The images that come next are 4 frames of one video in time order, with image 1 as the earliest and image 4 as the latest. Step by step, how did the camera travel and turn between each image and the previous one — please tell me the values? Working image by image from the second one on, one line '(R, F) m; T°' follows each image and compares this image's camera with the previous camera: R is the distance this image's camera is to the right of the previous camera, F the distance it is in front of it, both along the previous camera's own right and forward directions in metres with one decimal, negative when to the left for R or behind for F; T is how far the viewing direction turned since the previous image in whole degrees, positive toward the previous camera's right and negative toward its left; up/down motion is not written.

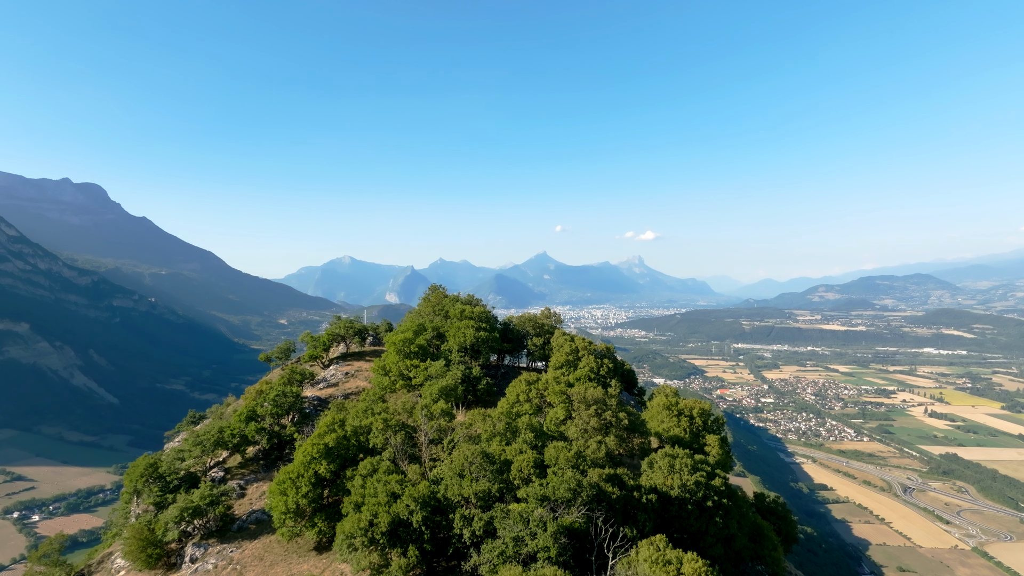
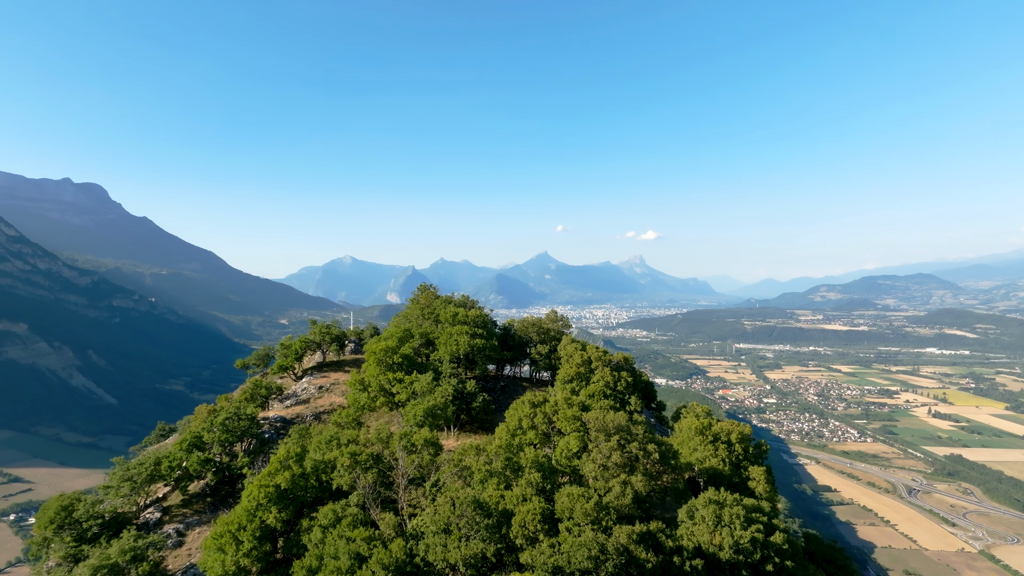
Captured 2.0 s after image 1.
(0.0, +2.4) m; 0°
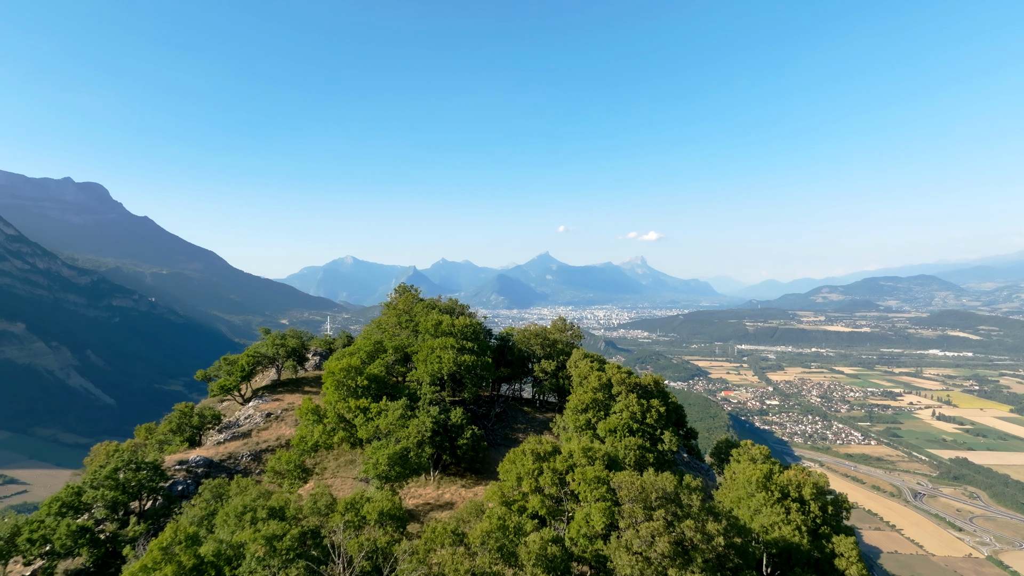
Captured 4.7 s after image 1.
(+0.1, +3.0) m; 0°
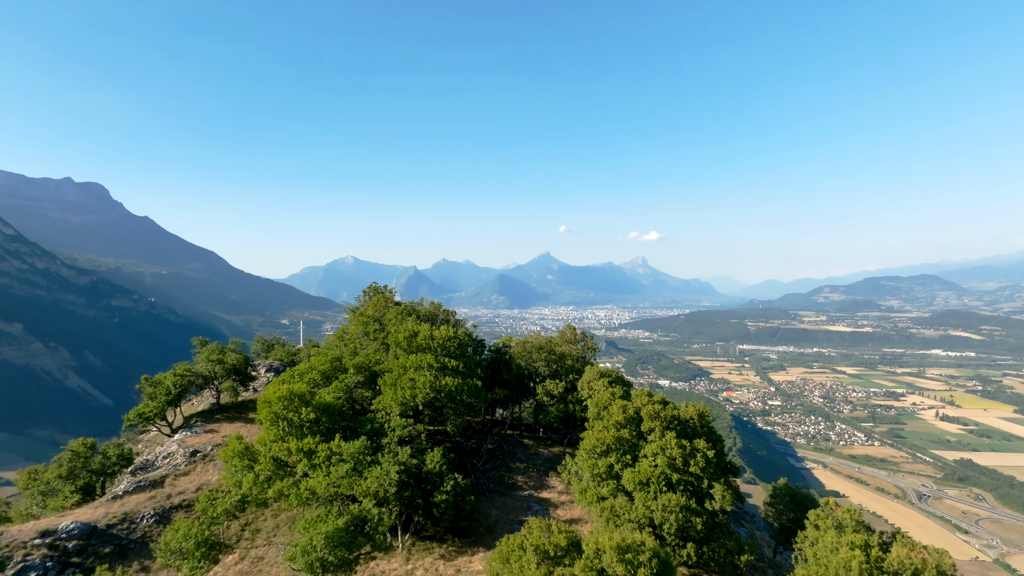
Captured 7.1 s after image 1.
(+0.1, +2.6) m; 0°
